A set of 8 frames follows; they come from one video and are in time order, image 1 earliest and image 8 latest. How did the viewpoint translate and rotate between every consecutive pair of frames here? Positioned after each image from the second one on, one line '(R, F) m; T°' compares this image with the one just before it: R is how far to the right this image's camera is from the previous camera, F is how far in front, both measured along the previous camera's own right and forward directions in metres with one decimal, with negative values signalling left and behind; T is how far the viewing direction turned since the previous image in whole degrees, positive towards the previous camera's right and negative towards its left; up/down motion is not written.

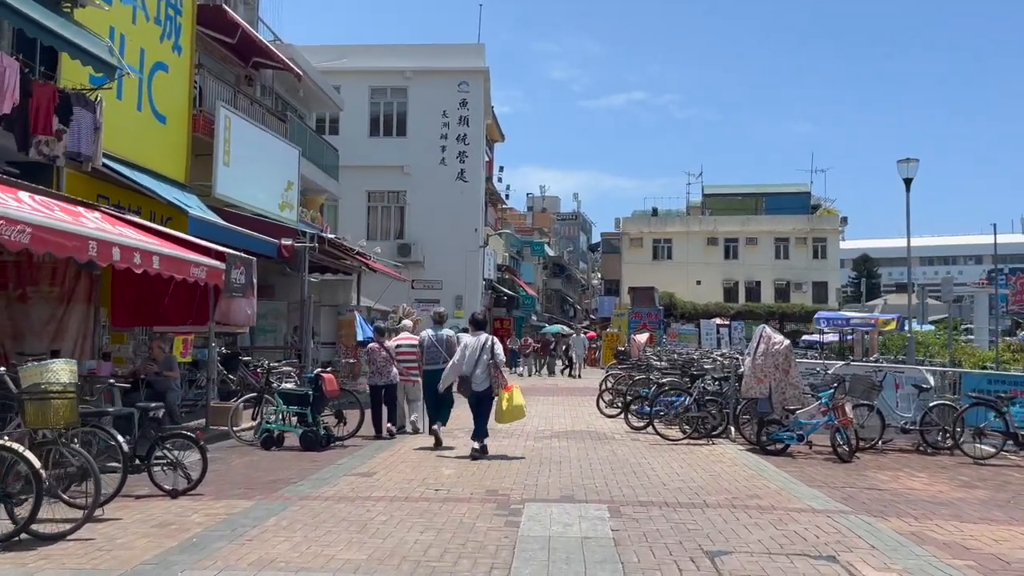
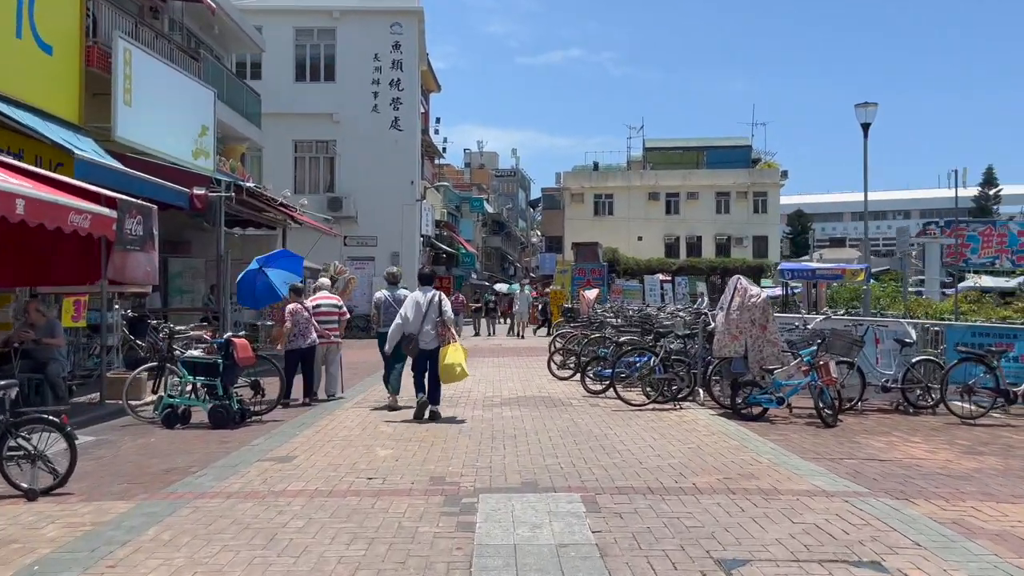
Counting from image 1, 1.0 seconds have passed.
(-0.1, +1.5) m; +4°
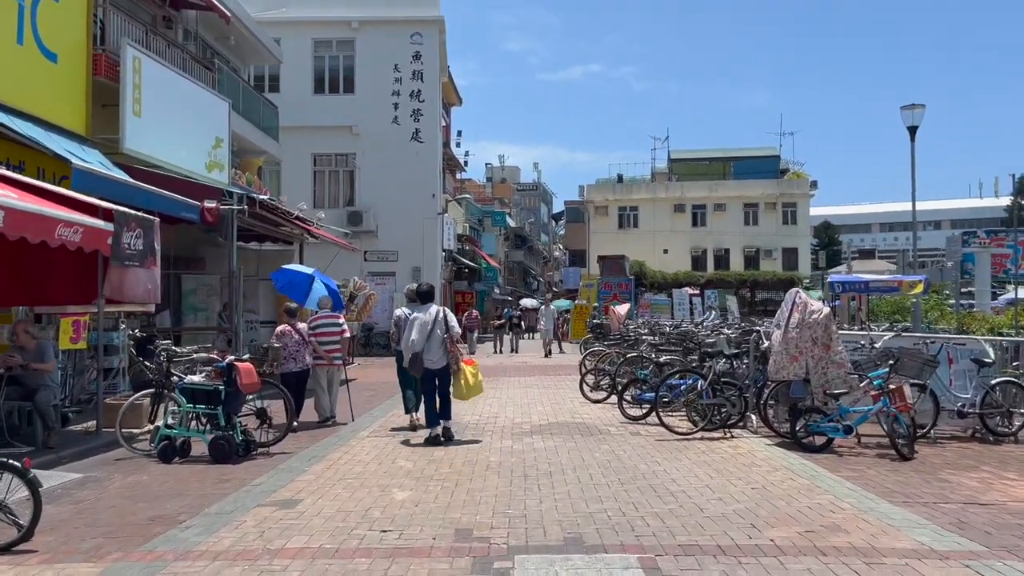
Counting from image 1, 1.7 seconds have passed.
(-0.1, +1.0) m; -2°
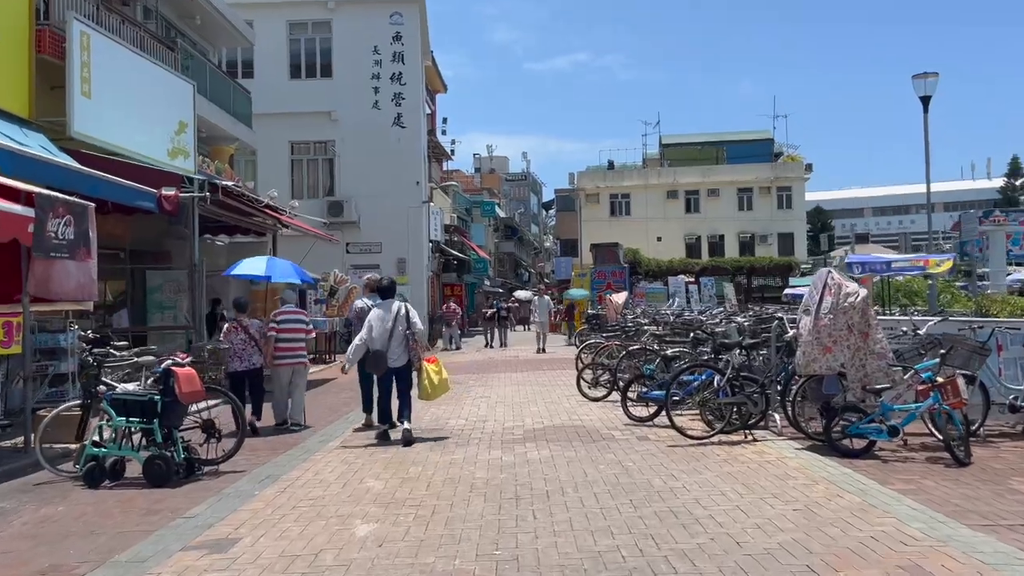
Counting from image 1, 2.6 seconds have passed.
(+0.1, +1.3) m; +1°
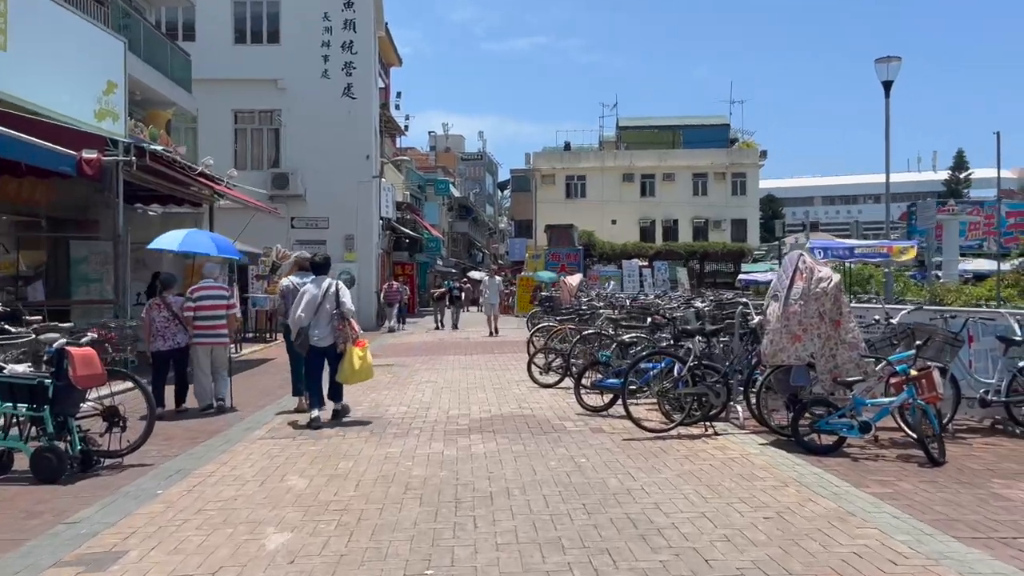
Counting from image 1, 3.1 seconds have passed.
(+0.1, +0.7) m; +3°
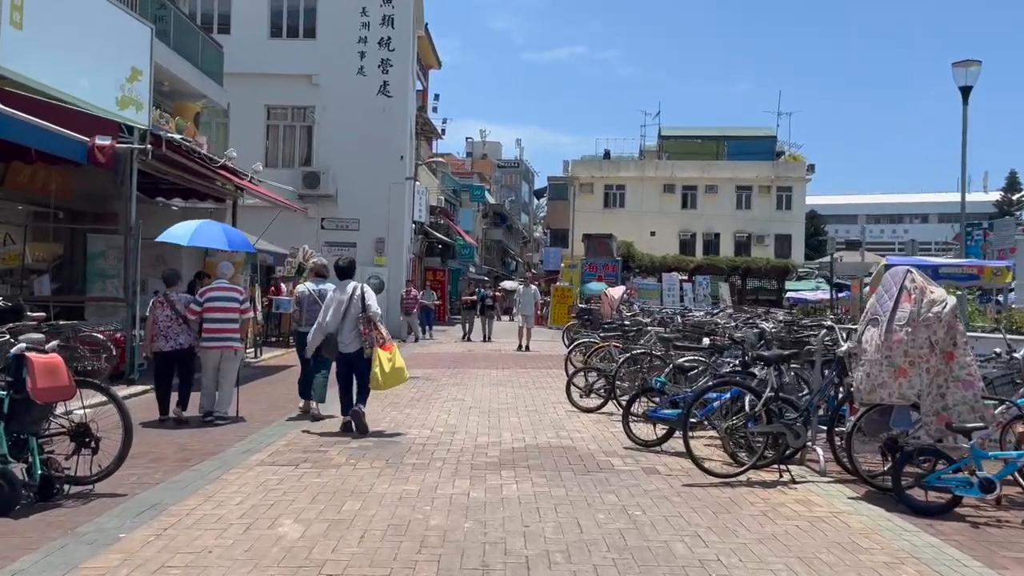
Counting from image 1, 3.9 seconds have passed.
(-0.1, +1.2) m; -2°
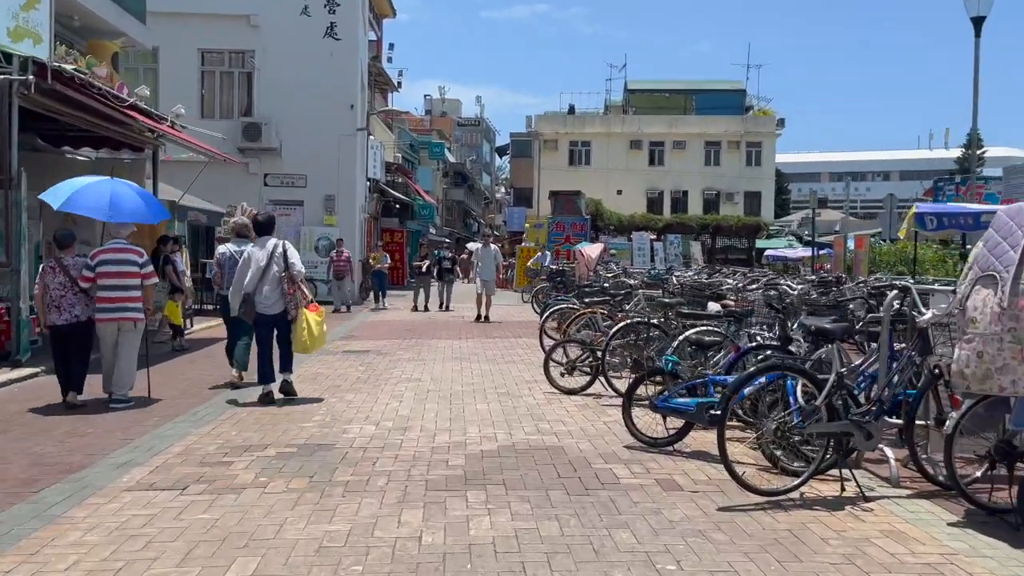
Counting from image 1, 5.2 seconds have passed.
(0.0, +1.9) m; +3°
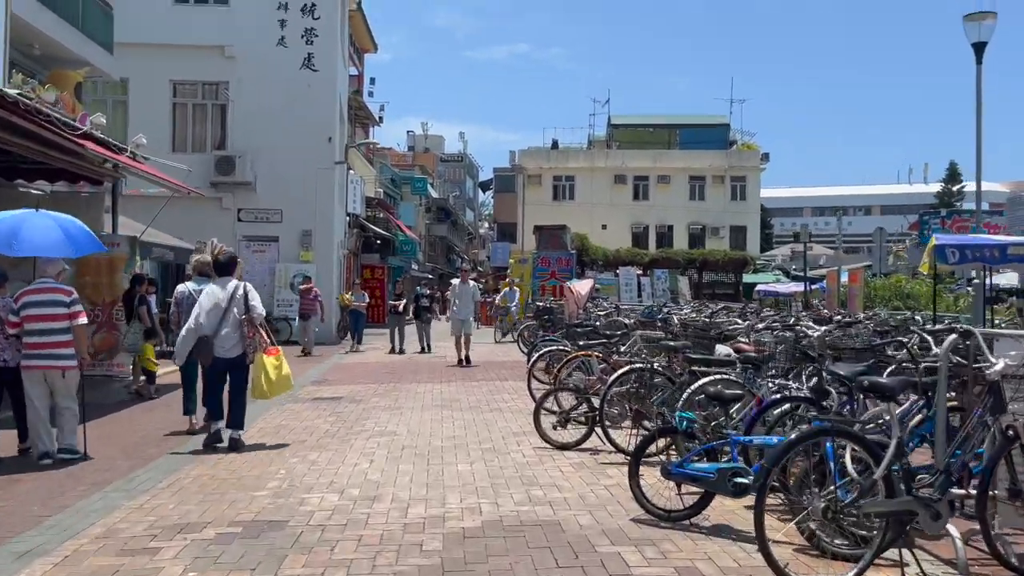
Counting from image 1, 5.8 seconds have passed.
(0.0, +0.9) m; +1°
